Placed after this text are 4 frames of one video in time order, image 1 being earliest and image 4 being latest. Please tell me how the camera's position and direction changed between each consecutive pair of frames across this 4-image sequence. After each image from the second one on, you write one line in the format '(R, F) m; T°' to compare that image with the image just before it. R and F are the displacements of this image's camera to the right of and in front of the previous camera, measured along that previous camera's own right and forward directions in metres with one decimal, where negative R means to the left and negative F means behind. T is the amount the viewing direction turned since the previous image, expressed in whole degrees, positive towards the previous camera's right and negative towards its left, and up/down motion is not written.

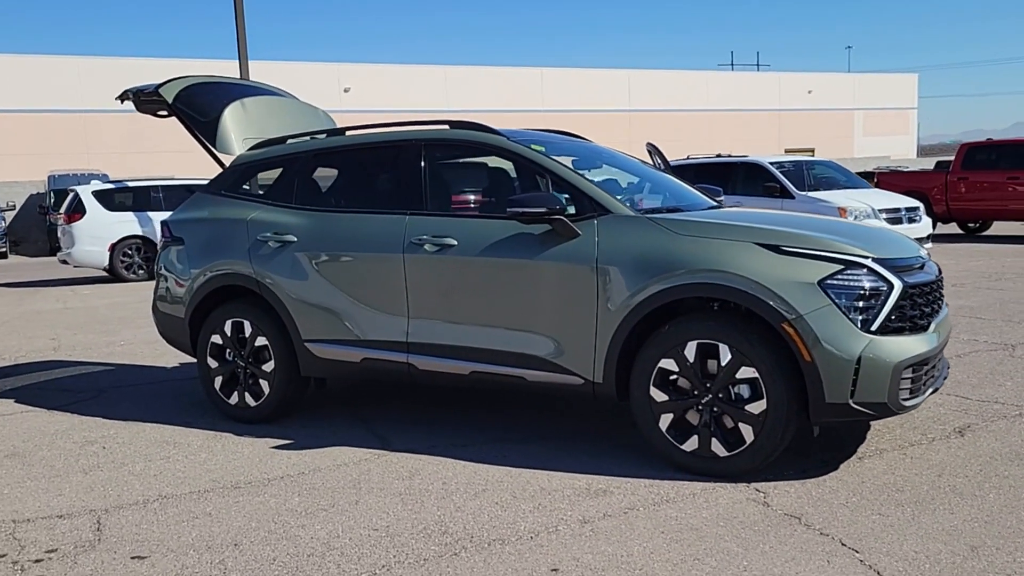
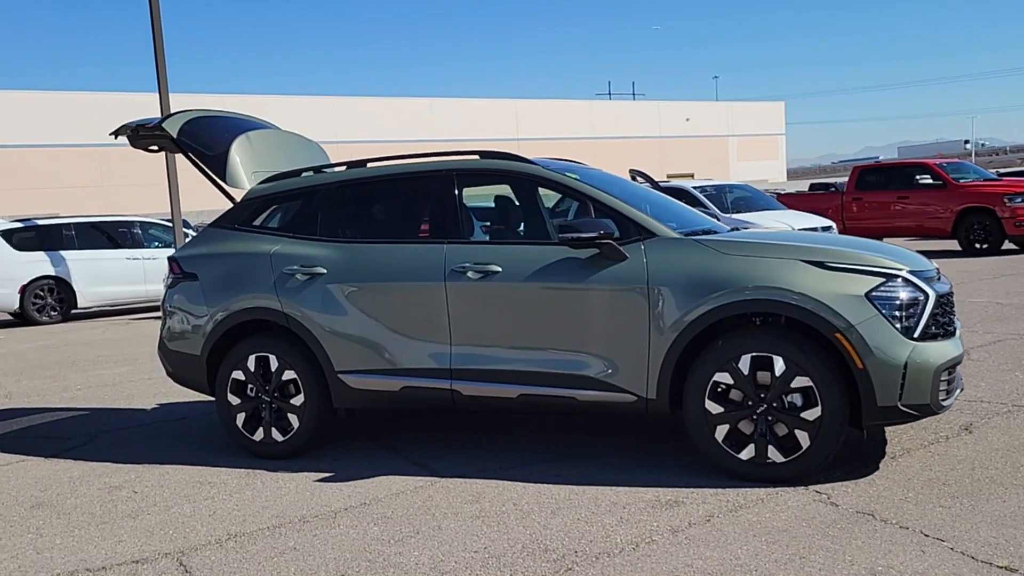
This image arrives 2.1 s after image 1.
(-0.9, -0.1) m; +7°
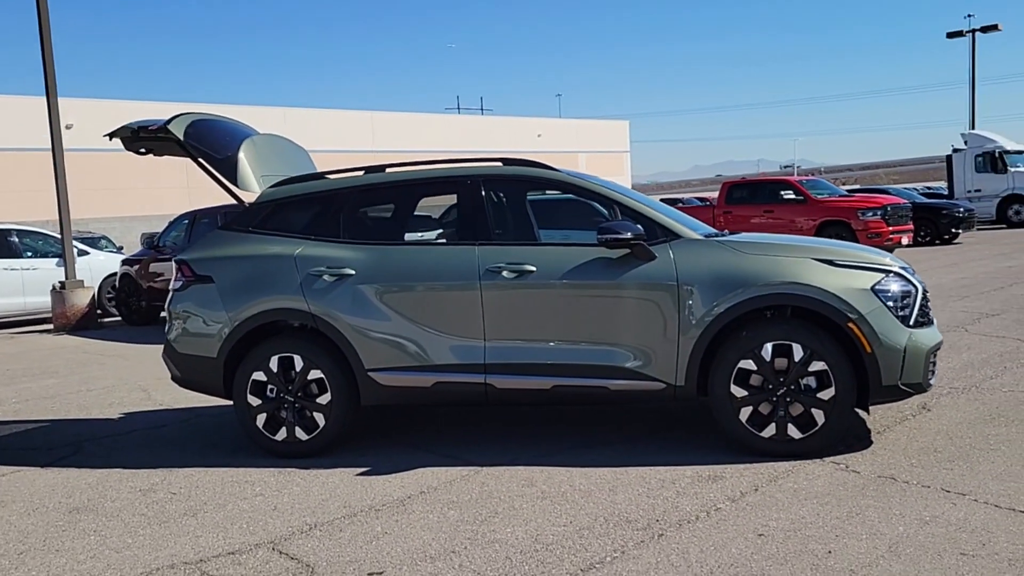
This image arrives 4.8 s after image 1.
(-1.1, -0.2) m; +10°
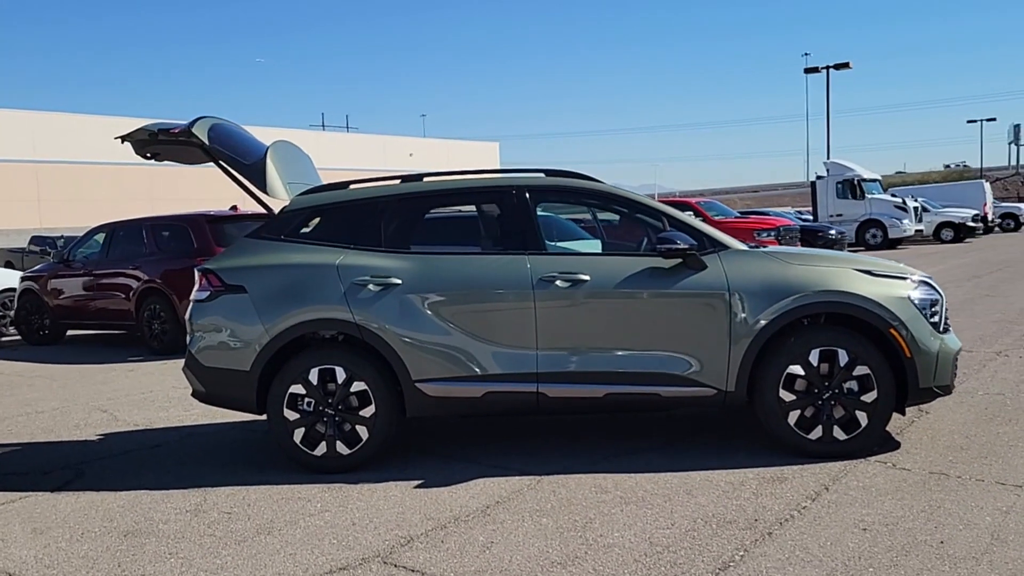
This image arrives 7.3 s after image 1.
(-1.1, +0.1) m; +9°
